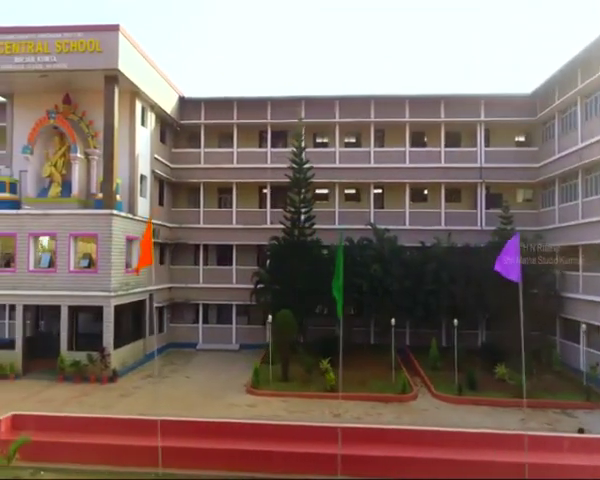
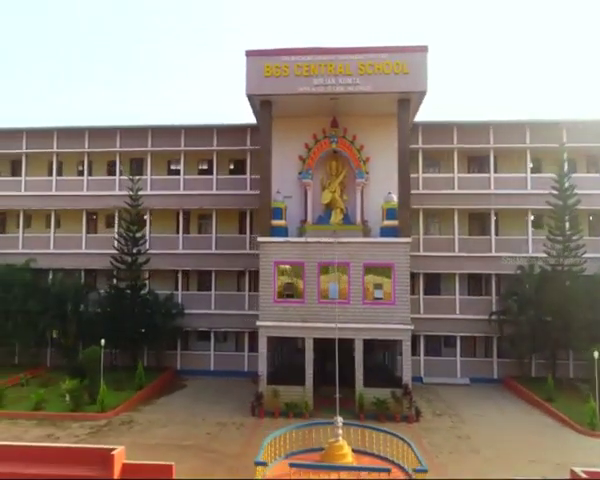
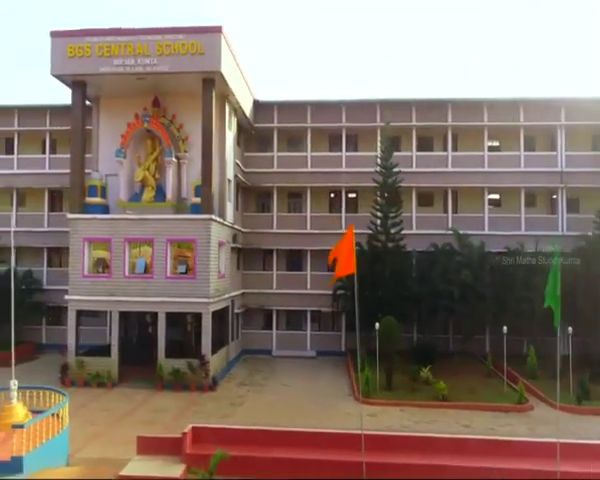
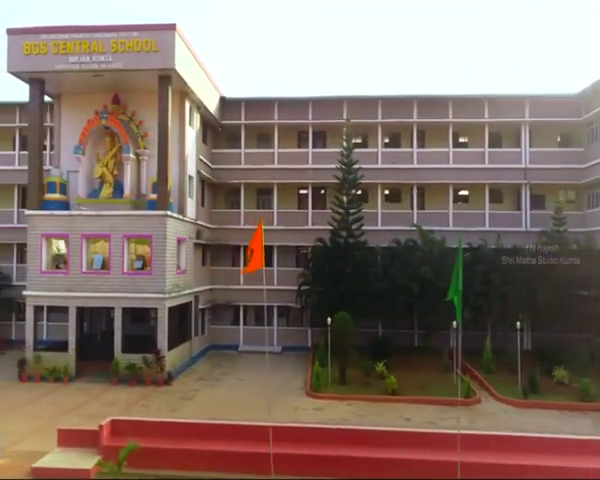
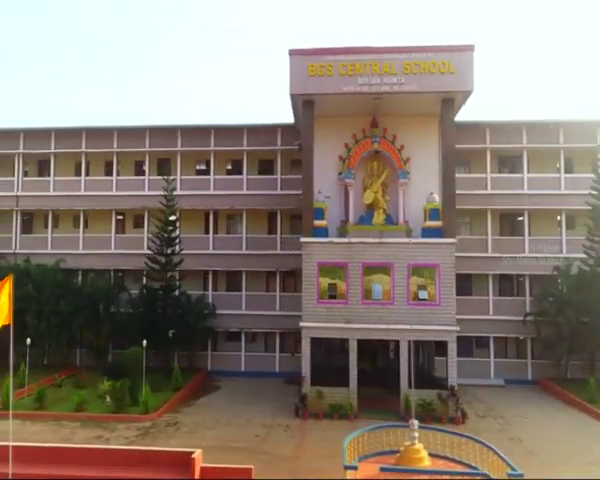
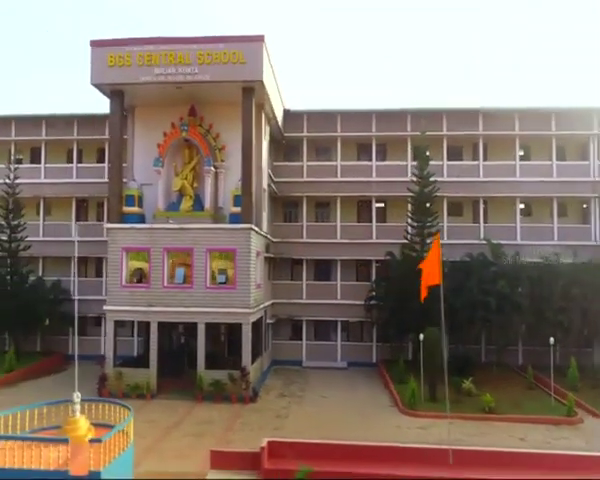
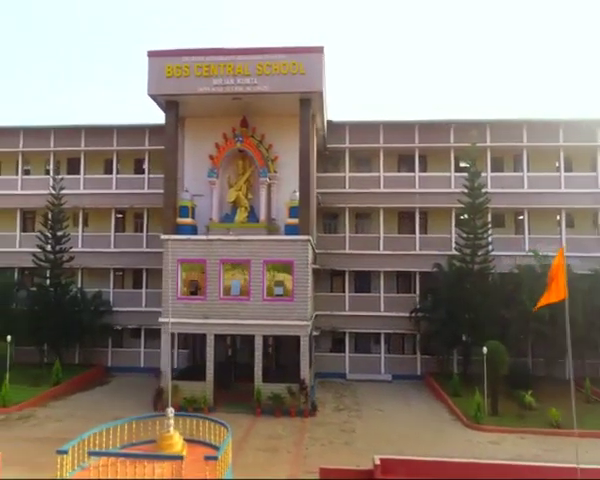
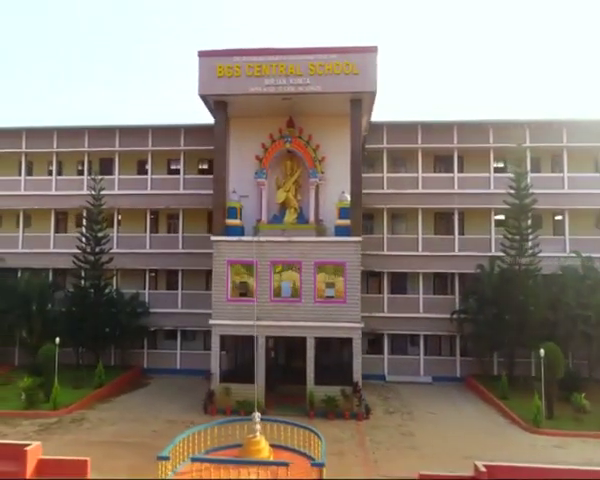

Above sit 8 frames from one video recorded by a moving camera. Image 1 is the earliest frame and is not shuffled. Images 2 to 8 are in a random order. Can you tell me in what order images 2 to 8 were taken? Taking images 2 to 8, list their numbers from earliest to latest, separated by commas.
4, 3, 6, 7, 8, 2, 5
